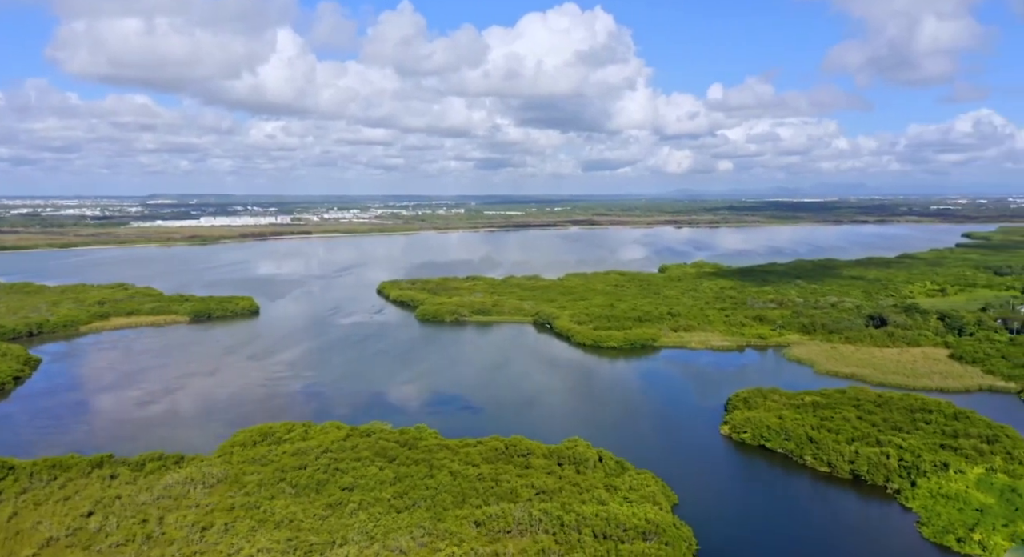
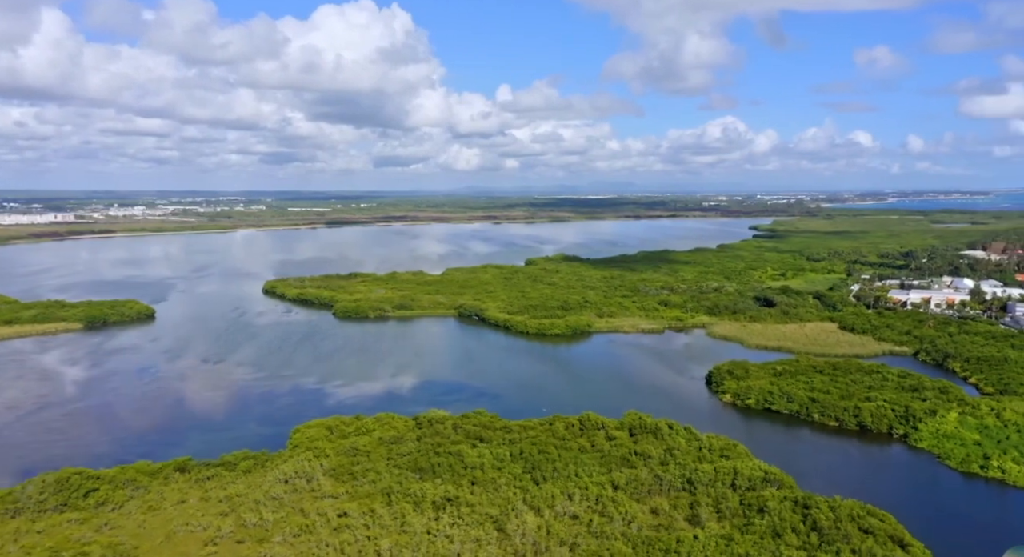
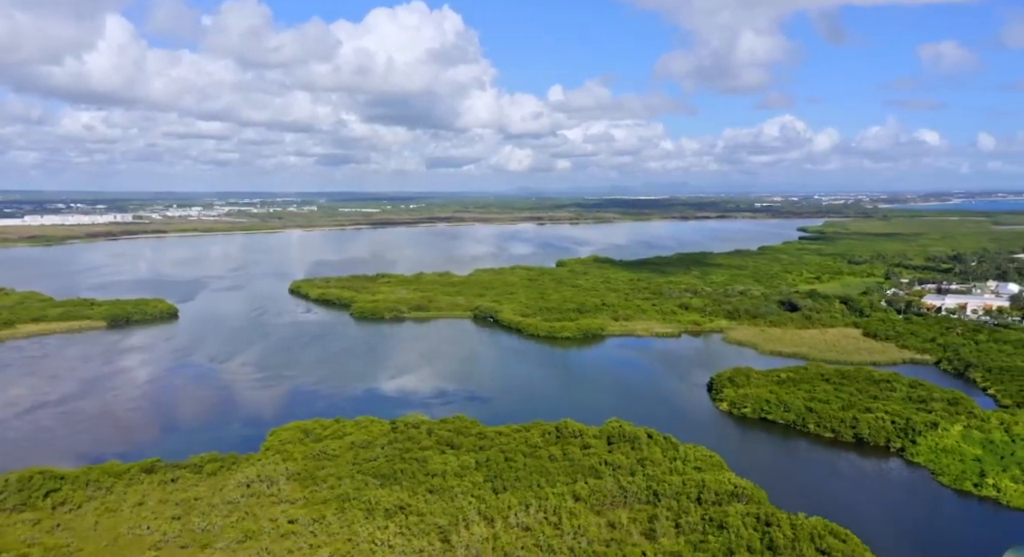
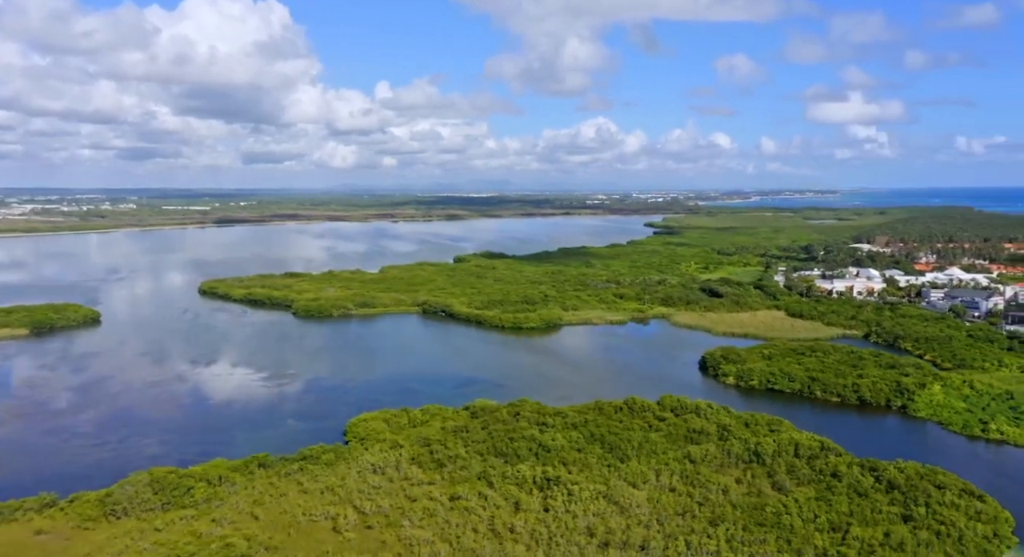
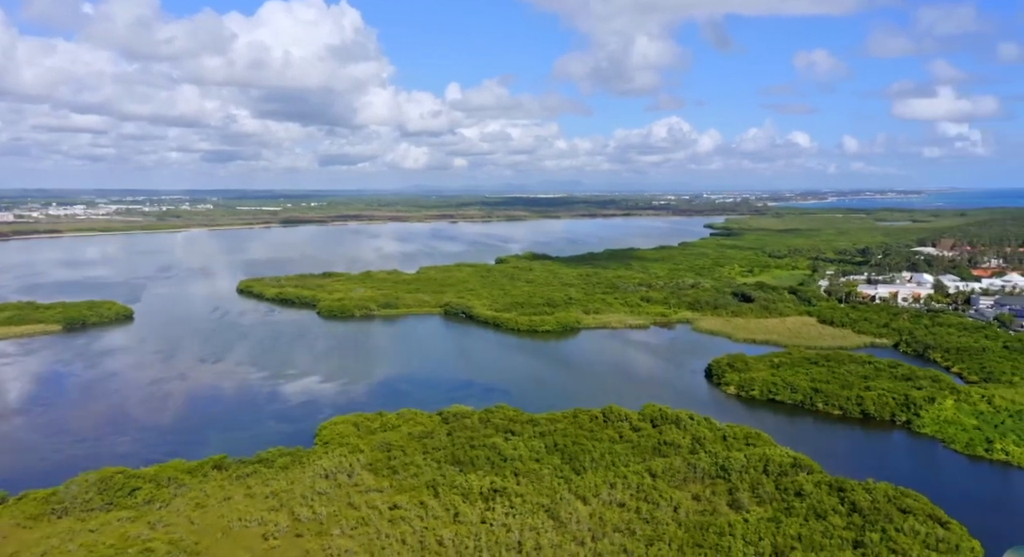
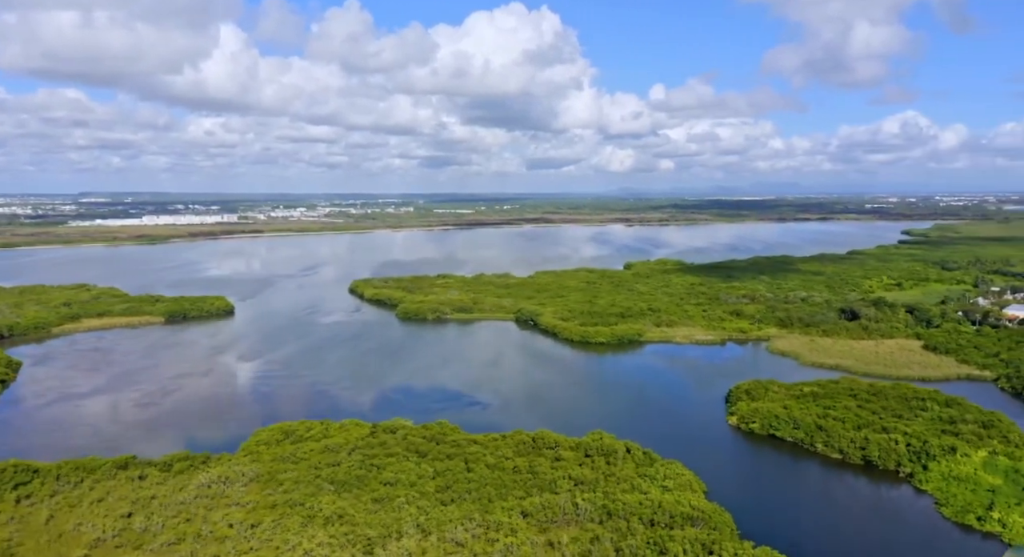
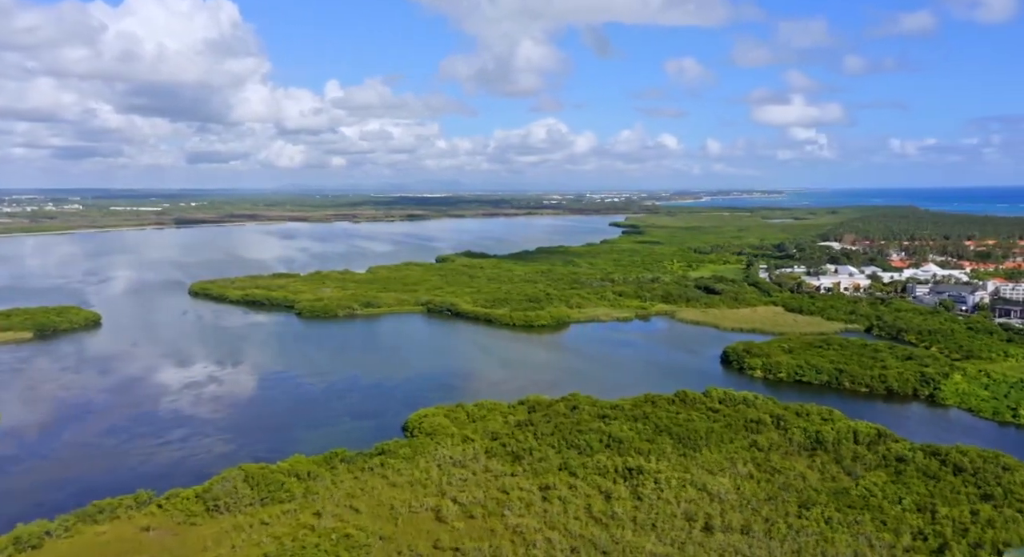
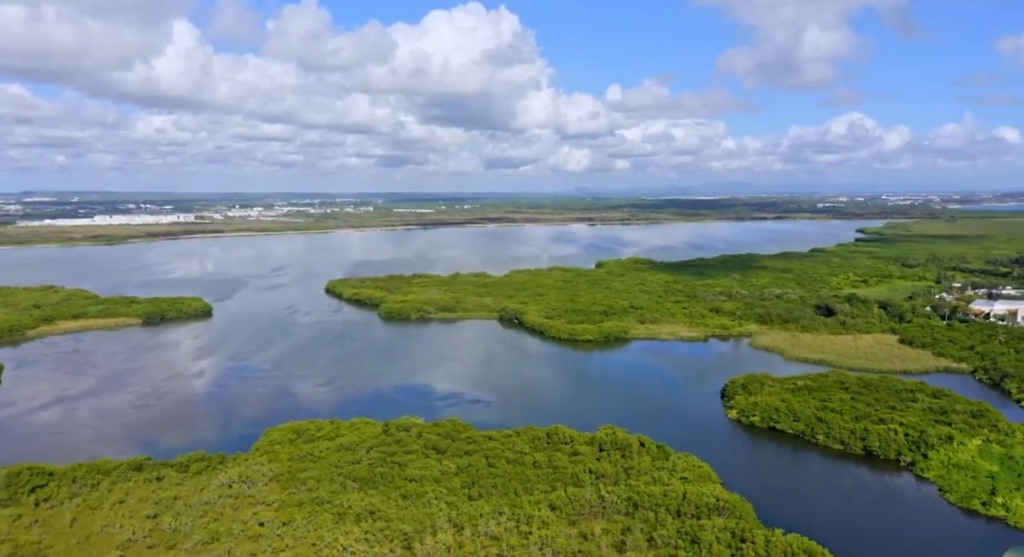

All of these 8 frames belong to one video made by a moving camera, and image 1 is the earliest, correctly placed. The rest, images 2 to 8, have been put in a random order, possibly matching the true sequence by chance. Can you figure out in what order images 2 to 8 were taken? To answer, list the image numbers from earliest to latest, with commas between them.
6, 8, 3, 2, 5, 4, 7
